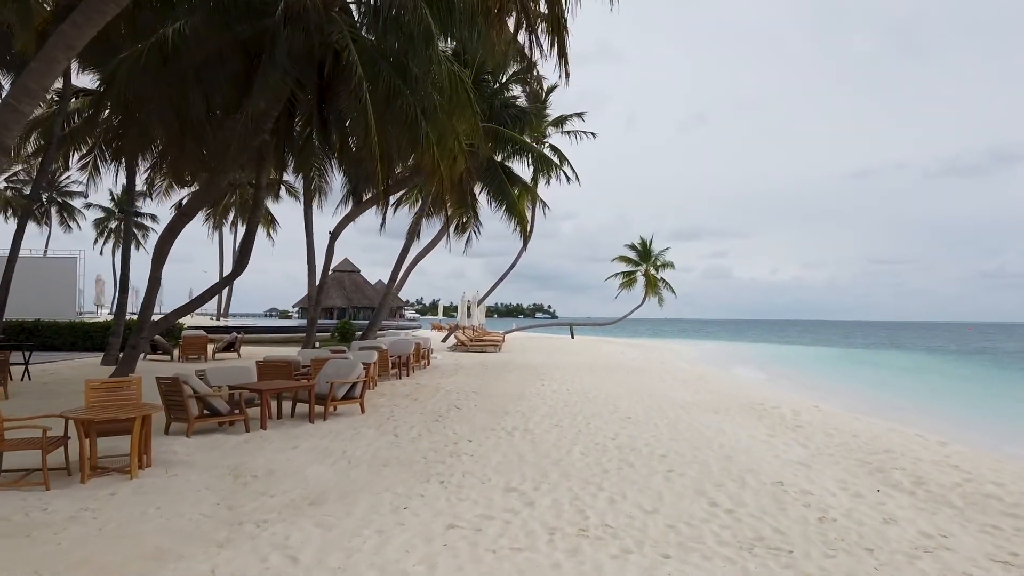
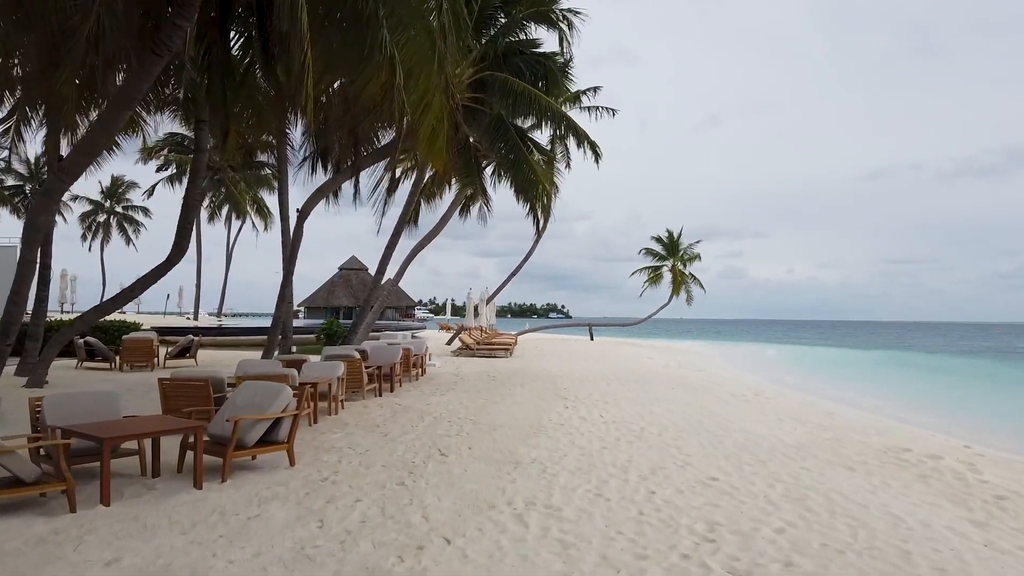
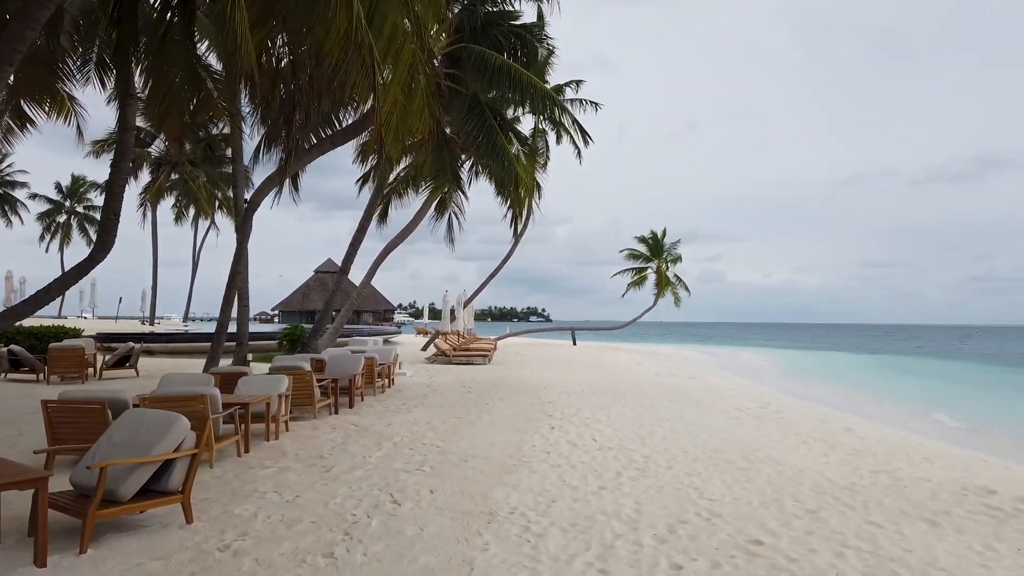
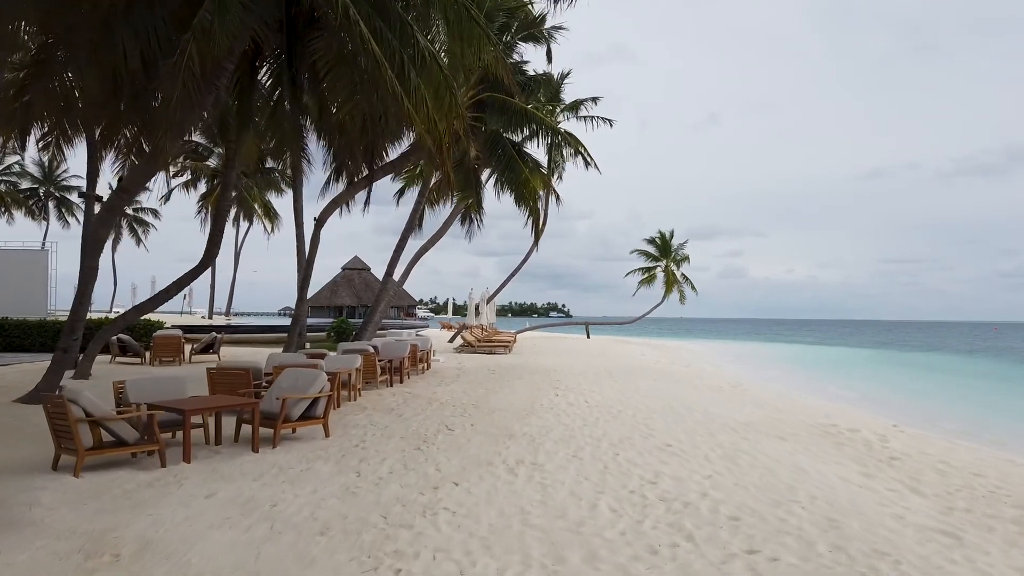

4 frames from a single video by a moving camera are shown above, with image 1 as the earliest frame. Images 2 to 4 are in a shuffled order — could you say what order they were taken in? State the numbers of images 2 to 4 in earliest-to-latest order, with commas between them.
4, 2, 3
